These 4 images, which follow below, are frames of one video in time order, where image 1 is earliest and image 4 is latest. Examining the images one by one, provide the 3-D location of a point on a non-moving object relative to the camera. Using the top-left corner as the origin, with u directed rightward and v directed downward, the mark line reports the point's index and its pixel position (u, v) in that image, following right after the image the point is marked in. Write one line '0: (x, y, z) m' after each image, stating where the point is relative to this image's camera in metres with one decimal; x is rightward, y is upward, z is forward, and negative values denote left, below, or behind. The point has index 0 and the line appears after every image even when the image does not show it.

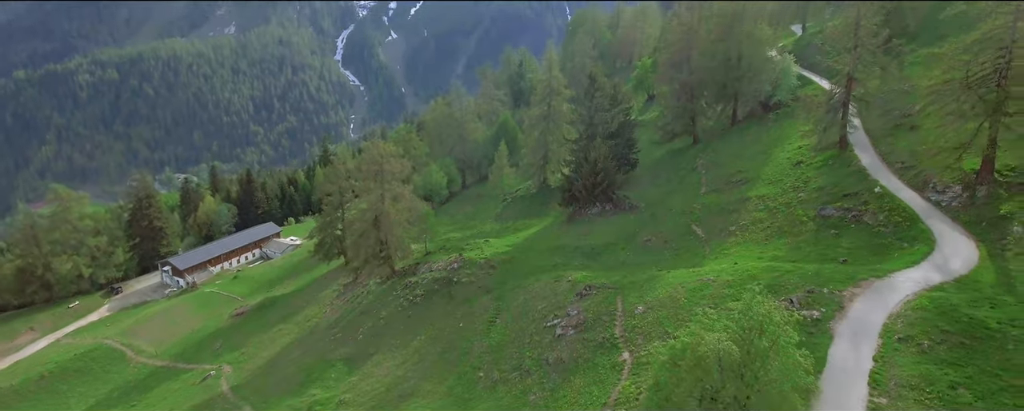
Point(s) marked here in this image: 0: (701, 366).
0: (+6.7, -5.6, +19.8) m
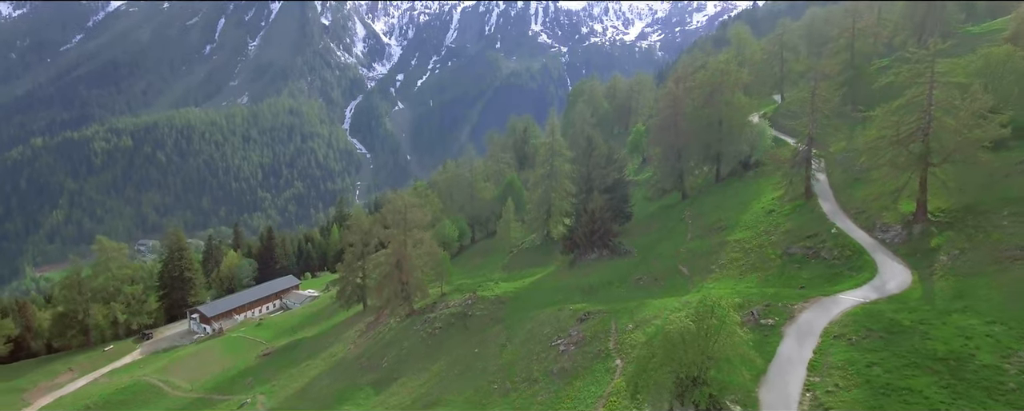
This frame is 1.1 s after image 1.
0: (+7.3, -6.3, +26.2) m
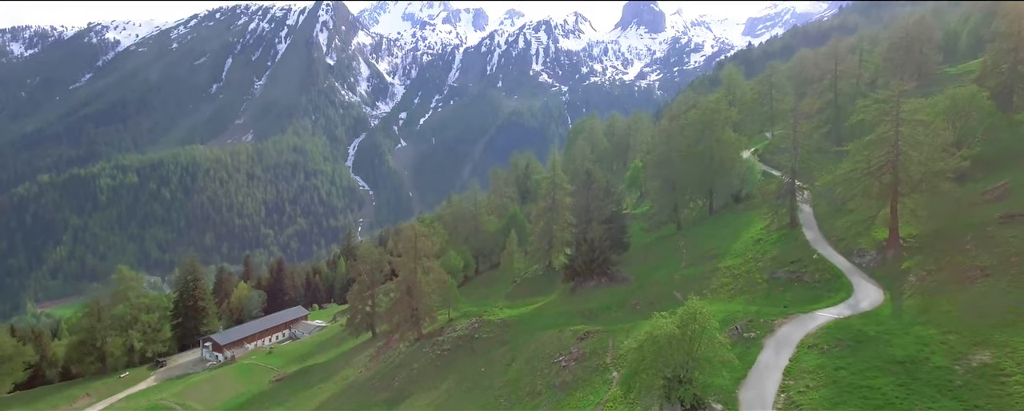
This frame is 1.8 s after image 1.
0: (+7.7, -7.4, +29.8) m
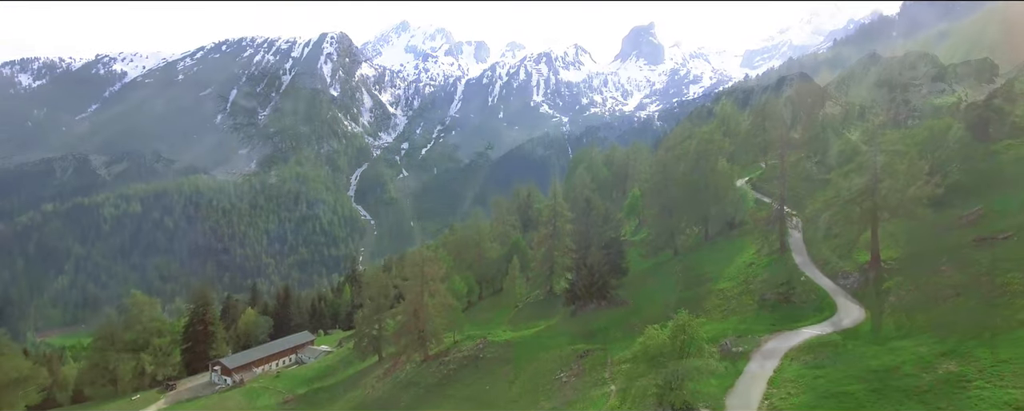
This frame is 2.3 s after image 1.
0: (+8.0, -8.7, +32.7) m
